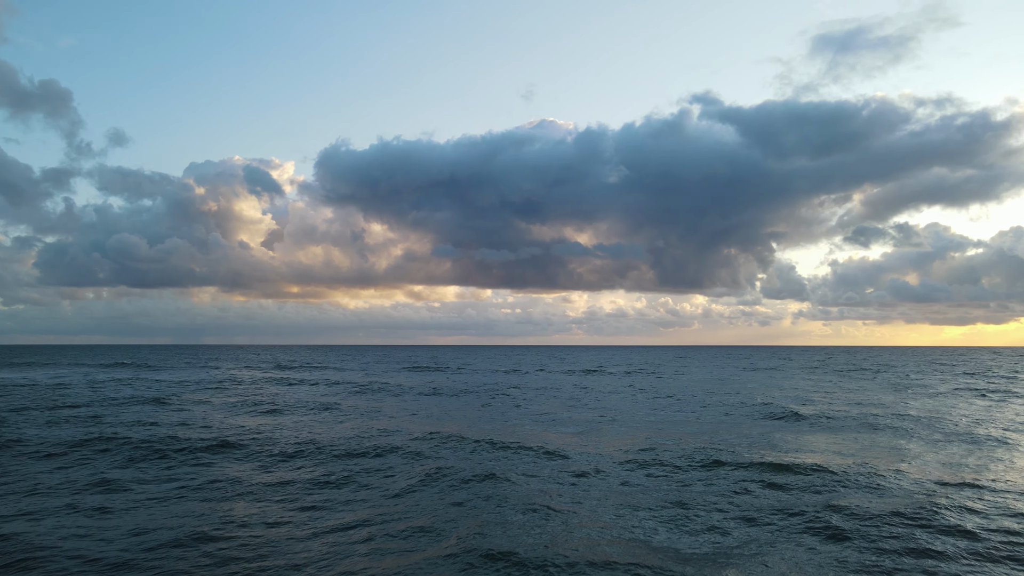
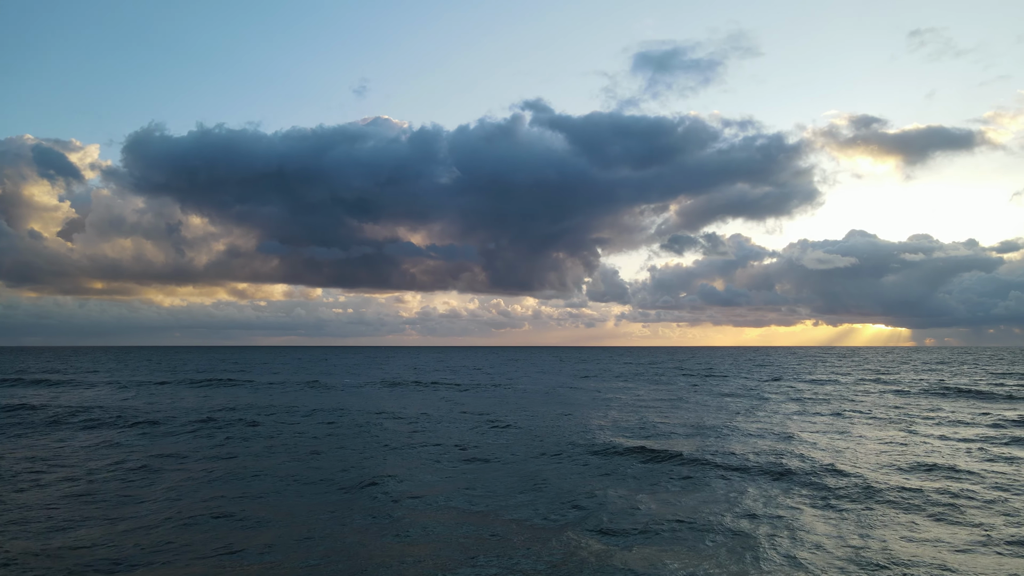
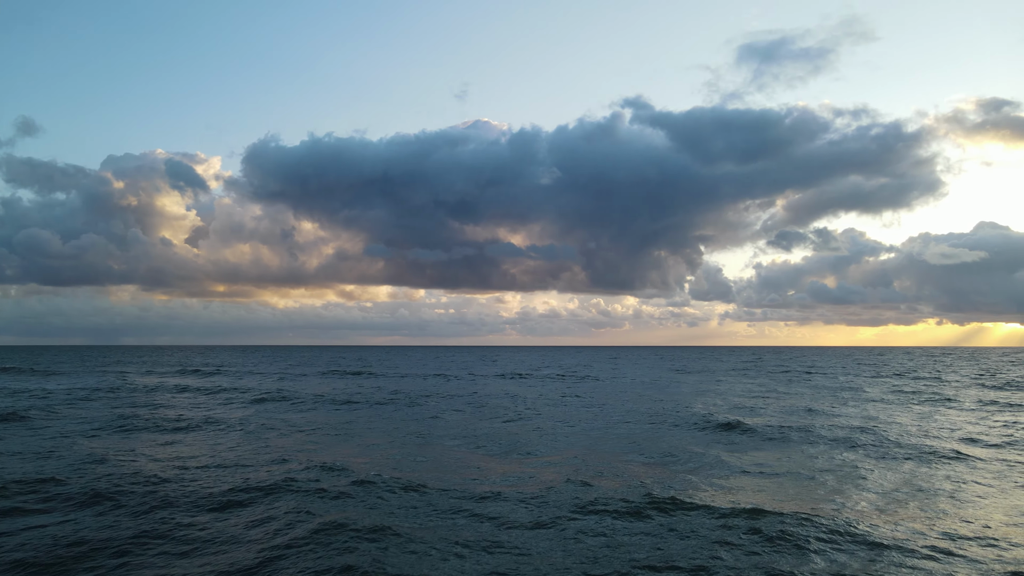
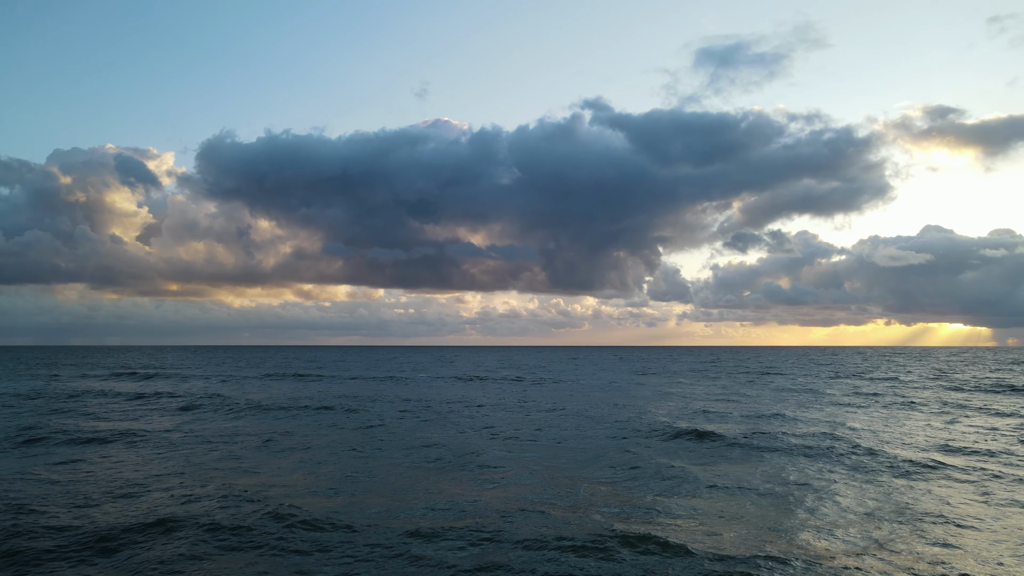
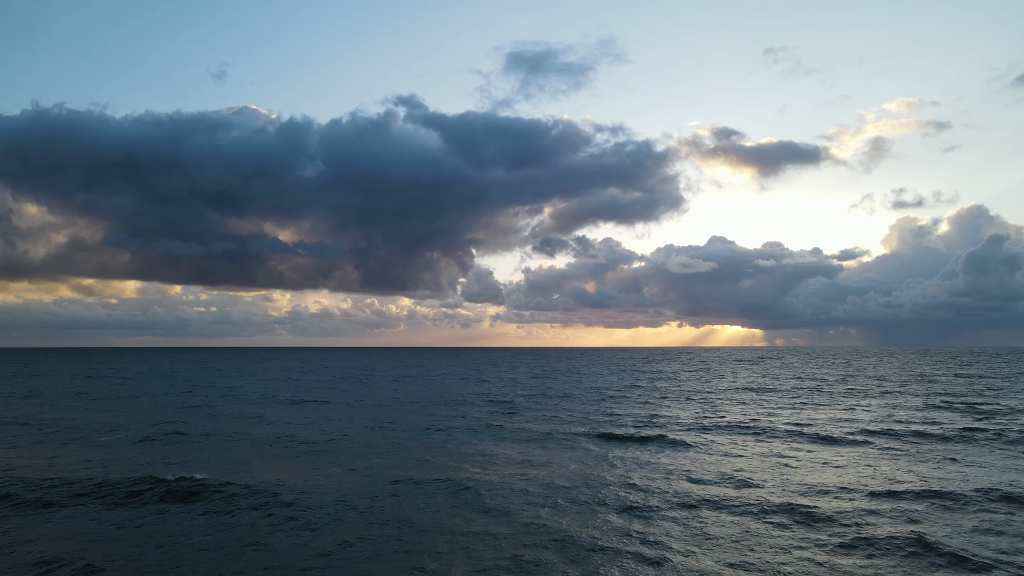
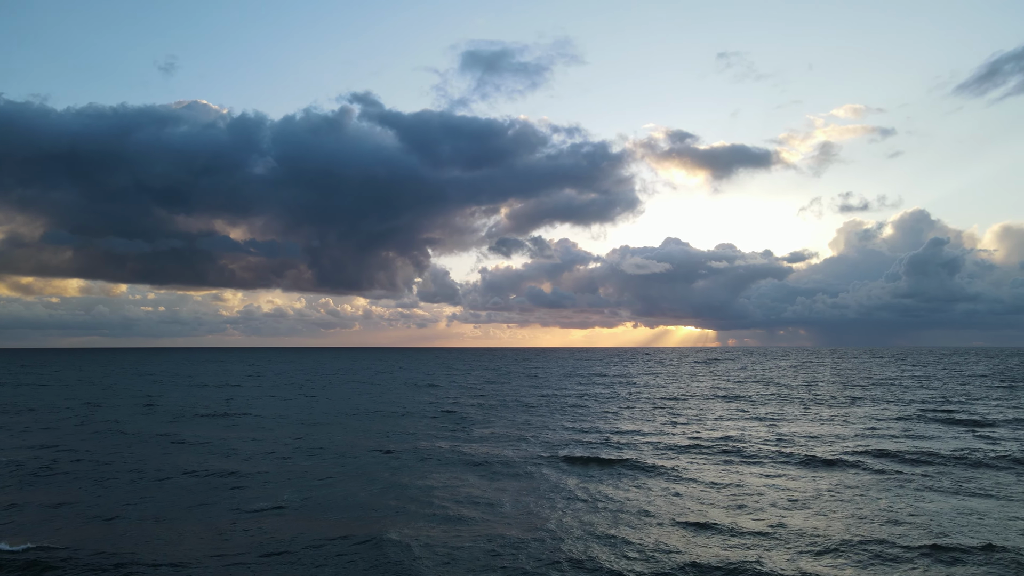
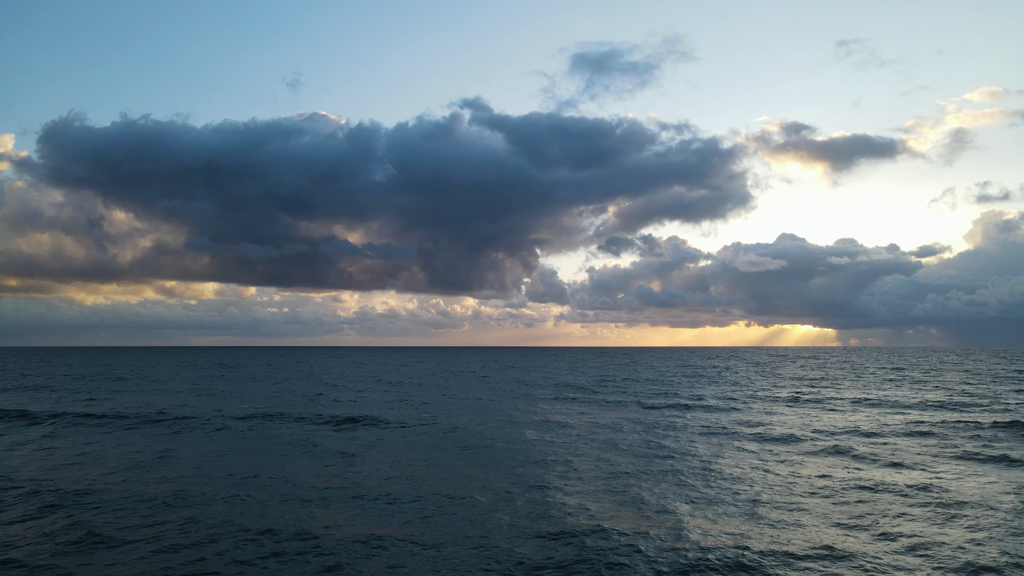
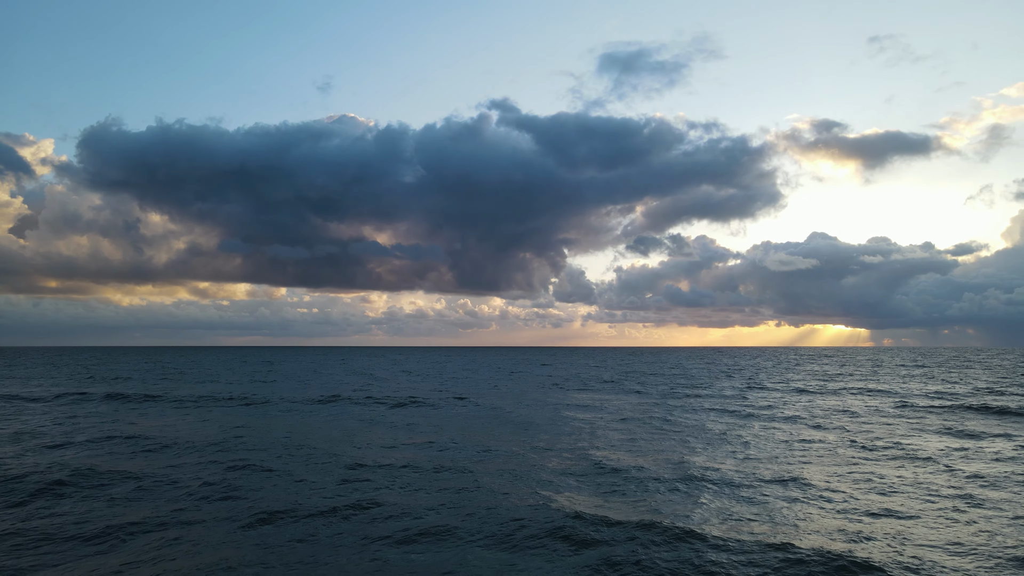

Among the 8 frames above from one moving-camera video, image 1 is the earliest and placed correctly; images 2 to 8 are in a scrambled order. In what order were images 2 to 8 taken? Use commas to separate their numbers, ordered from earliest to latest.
3, 4, 2, 8, 7, 5, 6
